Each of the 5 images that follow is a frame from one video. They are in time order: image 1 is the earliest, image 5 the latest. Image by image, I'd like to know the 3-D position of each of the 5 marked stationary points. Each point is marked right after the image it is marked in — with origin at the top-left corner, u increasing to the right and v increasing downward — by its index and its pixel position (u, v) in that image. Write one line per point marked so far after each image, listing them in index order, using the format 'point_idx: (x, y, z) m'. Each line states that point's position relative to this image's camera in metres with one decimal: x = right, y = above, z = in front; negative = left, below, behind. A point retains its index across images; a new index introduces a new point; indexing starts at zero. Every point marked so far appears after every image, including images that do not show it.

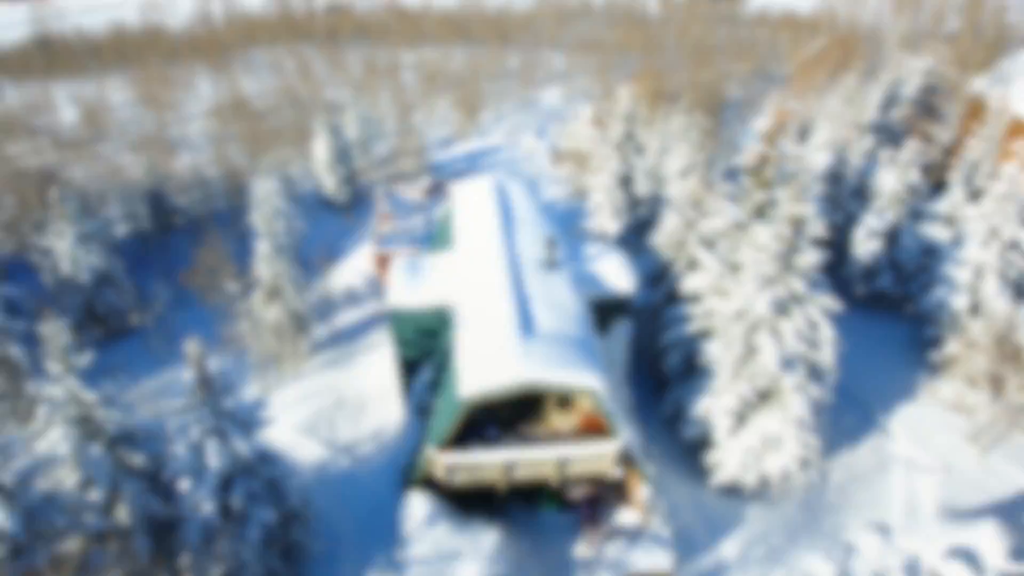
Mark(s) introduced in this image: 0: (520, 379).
0: (+0.2, -2.2, +15.3) m
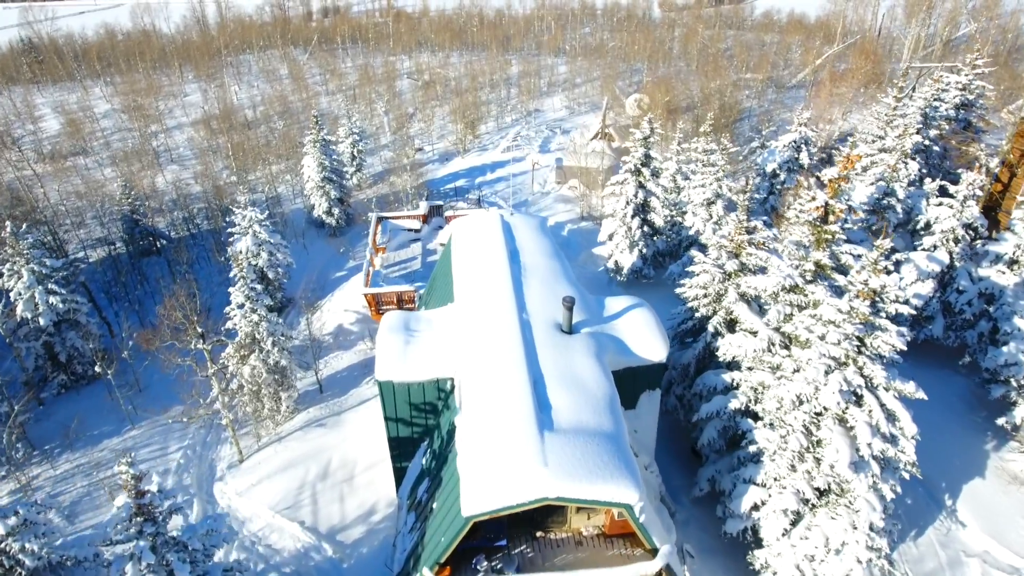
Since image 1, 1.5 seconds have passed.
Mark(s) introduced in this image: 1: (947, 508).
0: (+0.5, -3.9, +12.4) m
1: (+12.4, -6.3, +18.6) m
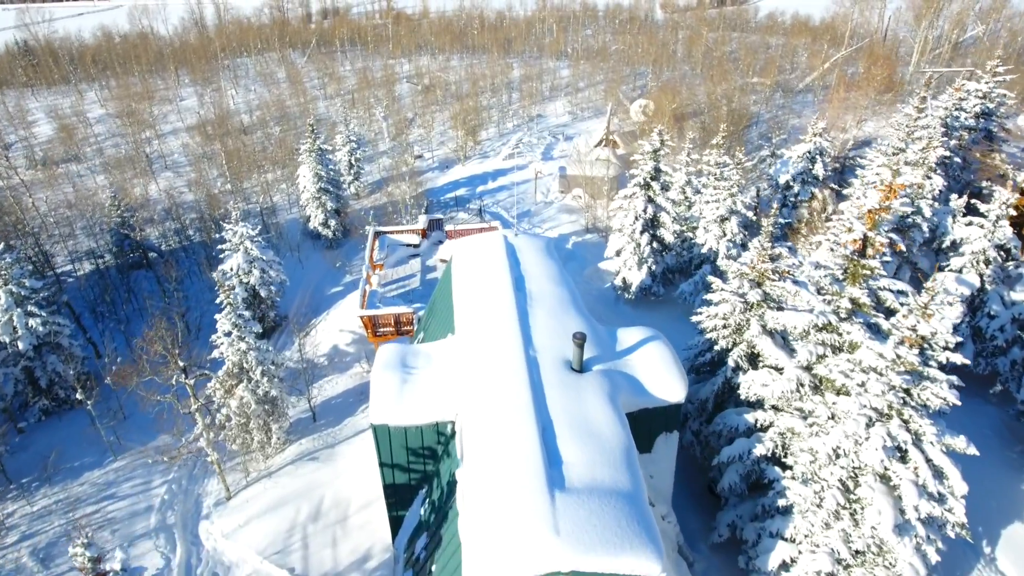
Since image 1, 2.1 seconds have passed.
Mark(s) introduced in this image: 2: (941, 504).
0: (+0.7, -4.8, +11.0) m
1: (+12.6, -7.1, +17.2) m
2: (+8.4, -4.2, +12.7) m
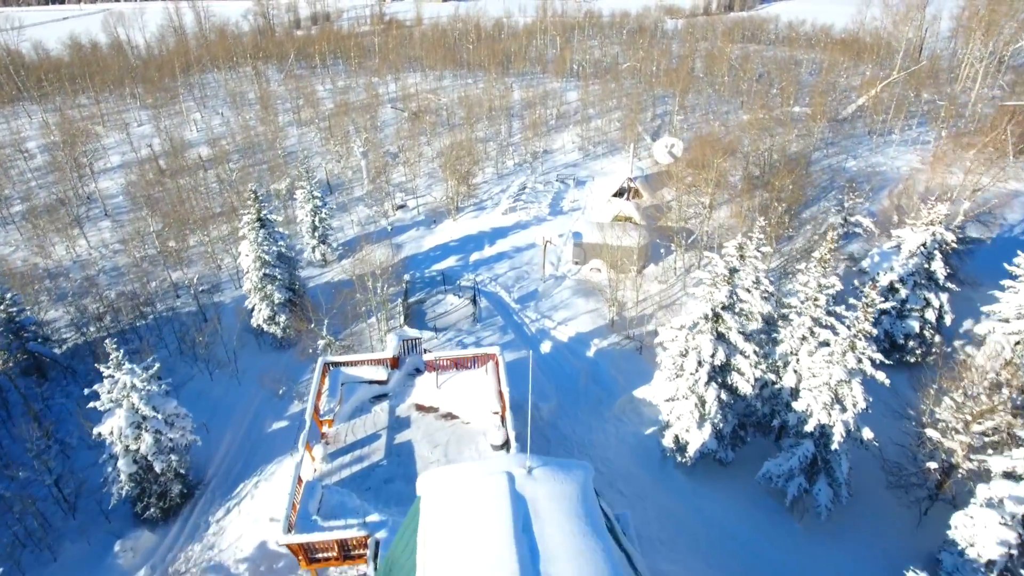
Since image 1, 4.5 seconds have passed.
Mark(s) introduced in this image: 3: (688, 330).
0: (+0.9, -10.0, +2.2) m
1: (+12.8, -12.3, +8.4) m
2: (+8.7, -9.5, +3.9) m
3: (+5.4, -1.4, +19.5) m
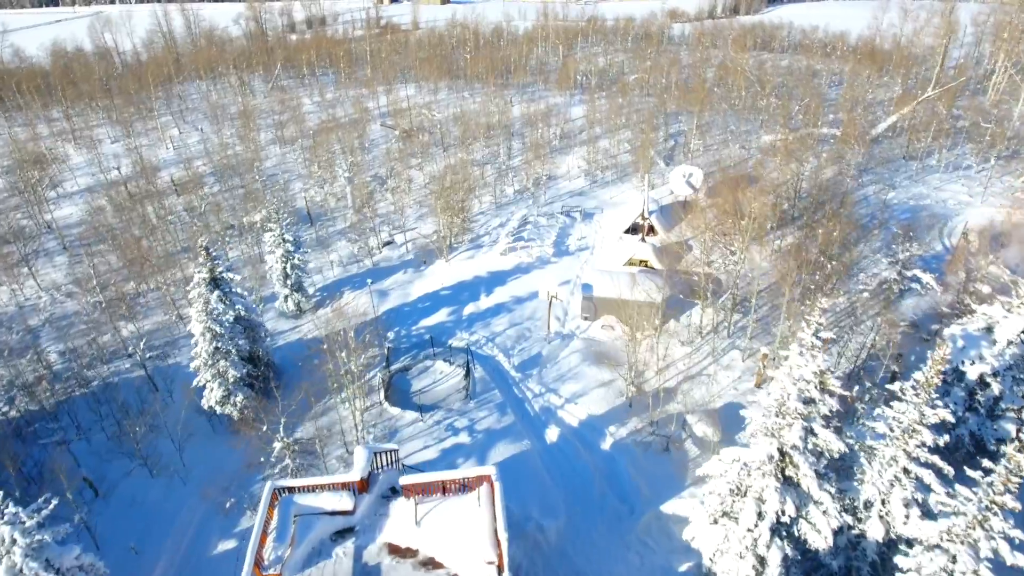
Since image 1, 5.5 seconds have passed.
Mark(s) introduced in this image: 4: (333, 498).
0: (+0.9, -12.9, -2.5) m
1: (+12.8, -15.2, +3.7) m
2: (+8.6, -12.3, -0.8) m
3: (+5.4, -4.2, +14.8) m
4: (-4.8, -5.7, +17.8) m
